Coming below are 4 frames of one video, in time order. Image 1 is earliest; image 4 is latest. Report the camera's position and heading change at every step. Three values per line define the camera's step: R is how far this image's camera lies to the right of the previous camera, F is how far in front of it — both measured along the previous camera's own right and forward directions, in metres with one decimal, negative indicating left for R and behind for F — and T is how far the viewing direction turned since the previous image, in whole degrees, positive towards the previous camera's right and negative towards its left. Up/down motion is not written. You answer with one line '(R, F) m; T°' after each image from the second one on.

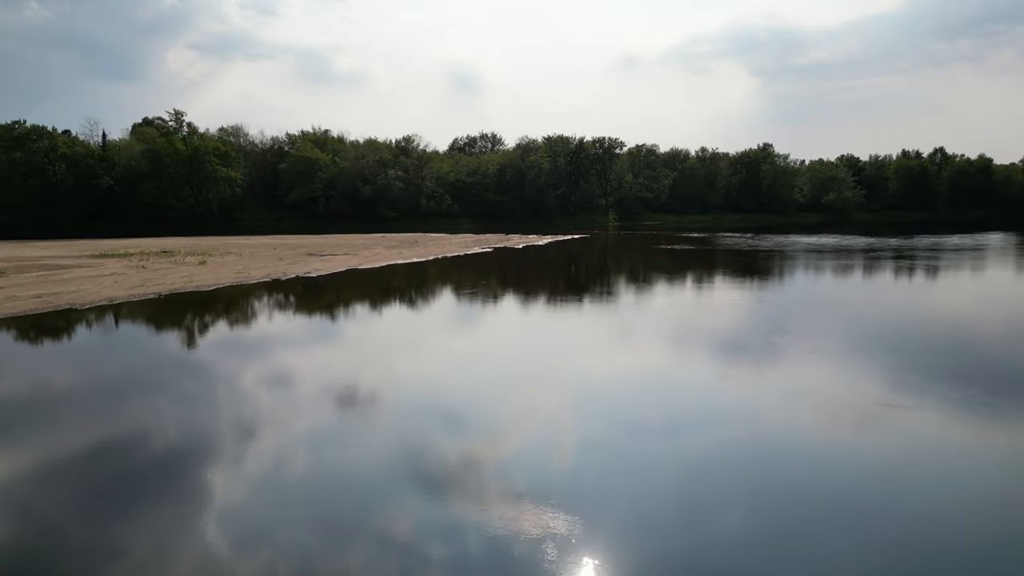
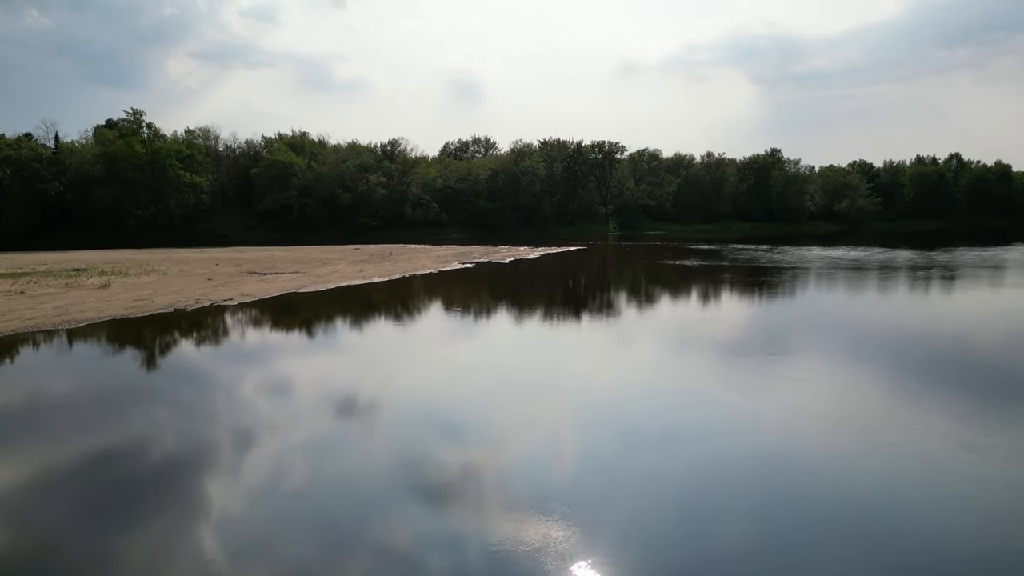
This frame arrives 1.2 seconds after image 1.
(+0.2, +1.5) m; 0°
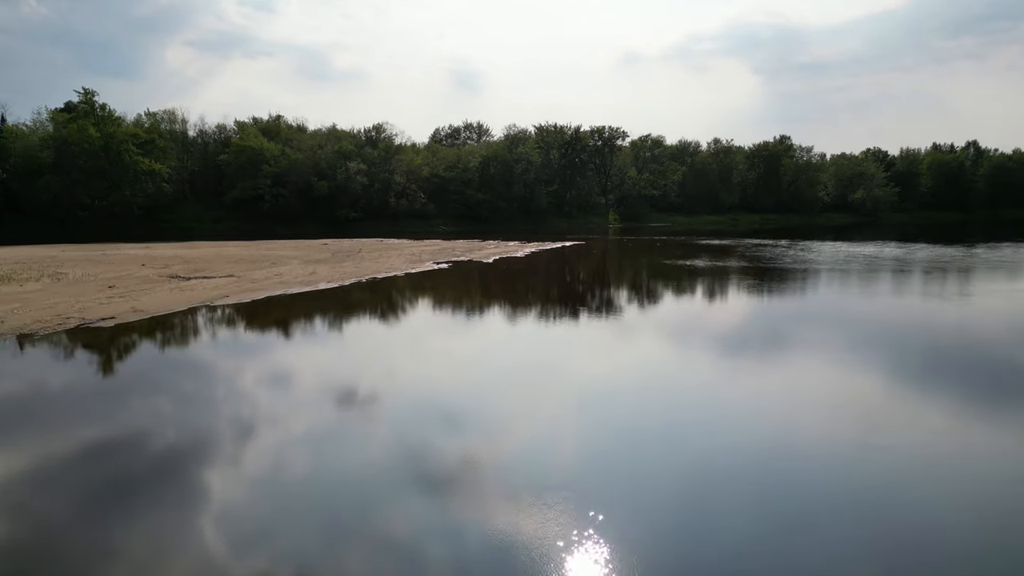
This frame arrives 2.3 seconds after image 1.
(+0.2, +1.3) m; 0°
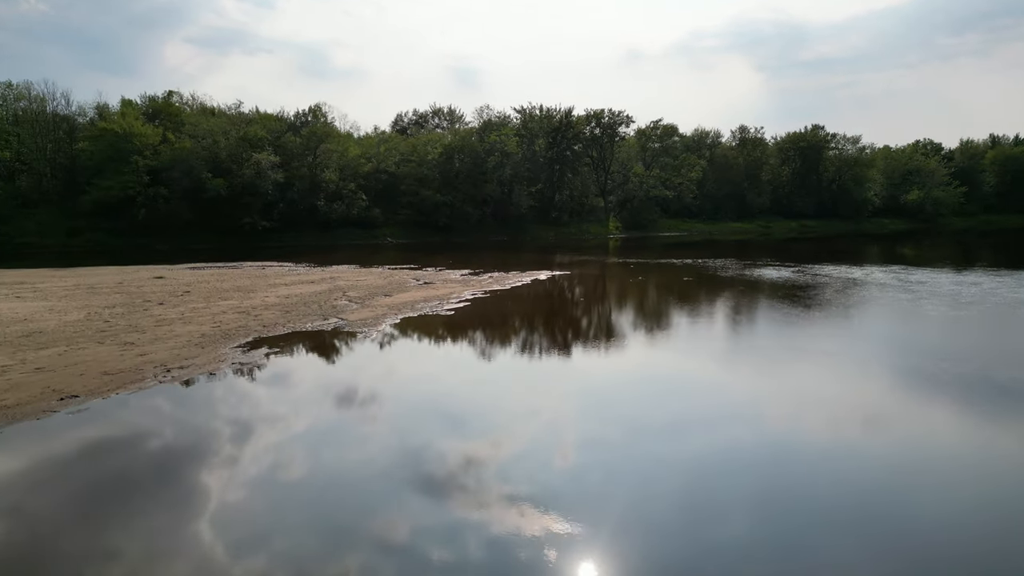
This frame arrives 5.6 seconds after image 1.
(+0.7, +4.1) m; 0°
